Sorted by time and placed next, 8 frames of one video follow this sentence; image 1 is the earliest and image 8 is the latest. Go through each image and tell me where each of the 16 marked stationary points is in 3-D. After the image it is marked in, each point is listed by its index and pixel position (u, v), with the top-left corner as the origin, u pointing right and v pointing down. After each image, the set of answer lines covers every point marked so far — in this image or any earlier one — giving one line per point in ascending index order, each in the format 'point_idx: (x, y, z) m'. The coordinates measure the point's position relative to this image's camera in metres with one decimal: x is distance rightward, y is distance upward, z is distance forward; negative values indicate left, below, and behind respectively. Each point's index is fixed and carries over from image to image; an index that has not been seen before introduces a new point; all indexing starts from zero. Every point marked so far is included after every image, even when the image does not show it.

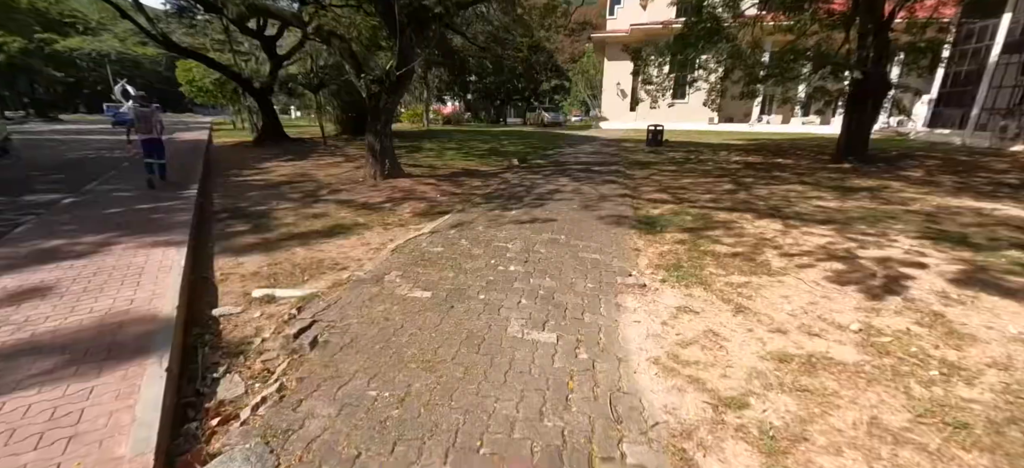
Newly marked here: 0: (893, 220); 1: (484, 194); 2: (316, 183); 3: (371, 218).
0: (+4.0, +0.1, +4.3) m
1: (-0.4, +0.5, +5.1) m
2: (-3.0, +0.8, +6.2) m
3: (-1.5, +0.2, +4.3) m
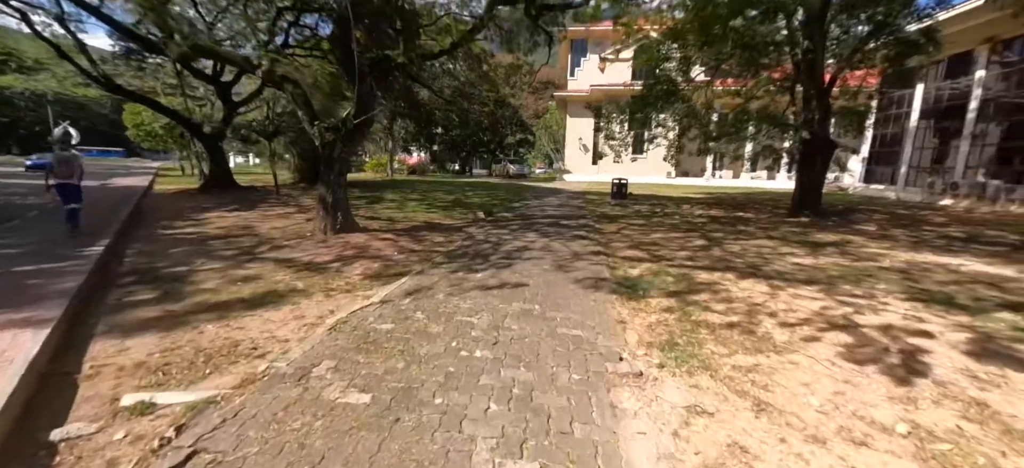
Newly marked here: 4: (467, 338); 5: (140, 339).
0: (+3.7, -0.5, +4.1) m
1: (-0.8, -0.2, +4.6) m
2: (-3.5, -0.1, +5.5) m
3: (-1.8, -0.4, +3.7) m
4: (-0.3, -0.6, +2.3) m
5: (-2.3, -0.6, +2.5) m
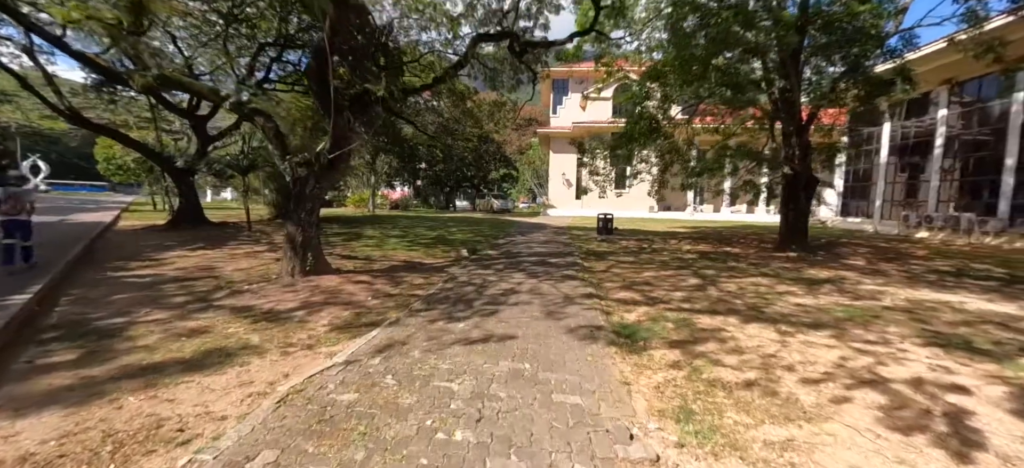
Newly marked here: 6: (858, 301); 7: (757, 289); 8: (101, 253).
0: (+3.6, -0.8, +3.9) m
1: (-0.9, -0.7, +4.2) m
2: (-3.6, -0.6, +5.0) m
3: (-1.9, -0.8, +3.2) m
4: (-0.3, -0.8, +1.9) m
5: (-2.3, -0.9, +2.0) m
6: (+4.0, -0.8, +4.6) m
7: (+3.0, -0.7, +5.0) m
8: (-7.5, -0.4, +7.4) m
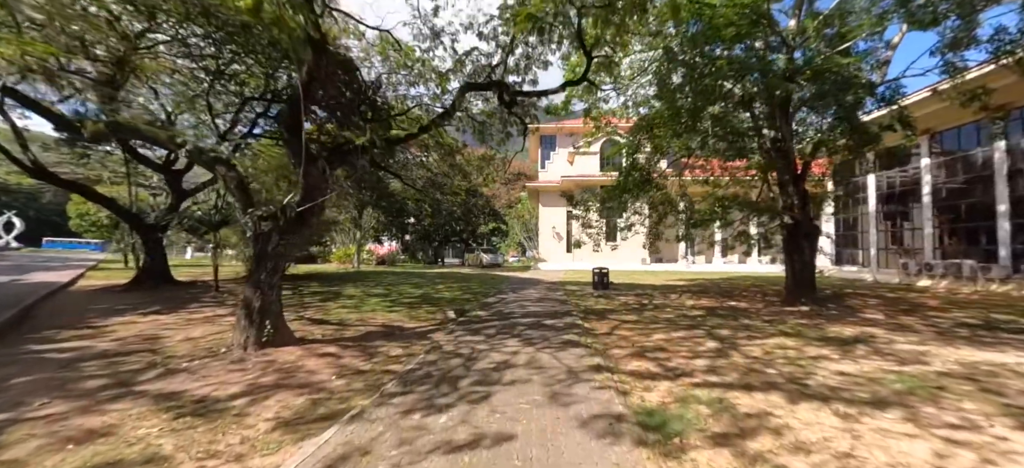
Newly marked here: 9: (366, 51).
0: (+3.5, -1.3, +3.3) m
1: (-1.0, -1.2, +3.5) m
2: (-3.7, -1.3, +4.2) m
3: (-1.9, -1.2, +2.4) m
4: (-0.3, -1.1, +1.2) m
5: (-2.3, -1.2, +1.2) m
6: (+3.9, -1.3, +4.0) m
7: (+3.0, -1.3, +4.4) m
8: (-7.6, -1.4, +6.5) m
9: (-3.3, +4.2, +9.4) m
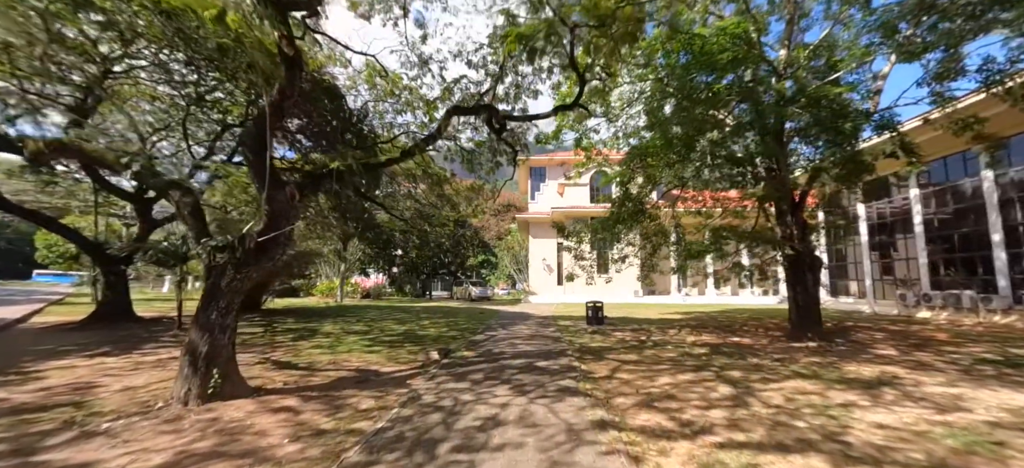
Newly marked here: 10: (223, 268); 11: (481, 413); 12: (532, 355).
0: (+3.4, -1.5, +2.8) m
1: (-1.0, -1.4, +2.9) m
2: (-3.8, -1.6, +3.5) m
3: (-2.0, -1.4, +1.8) m
4: (-0.3, -1.1, +0.6) m
5: (-2.4, -1.3, +0.6) m
6: (+3.8, -1.6, +3.5) m
7: (+2.9, -1.6, +3.9) m
8: (-7.8, -1.9, +5.7) m
9: (-3.6, +3.5, +9.2) m
10: (-2.7, -0.3, +3.8) m
11: (-0.2, -1.5, +3.3) m
12: (+0.3, -1.8, +6.0) m
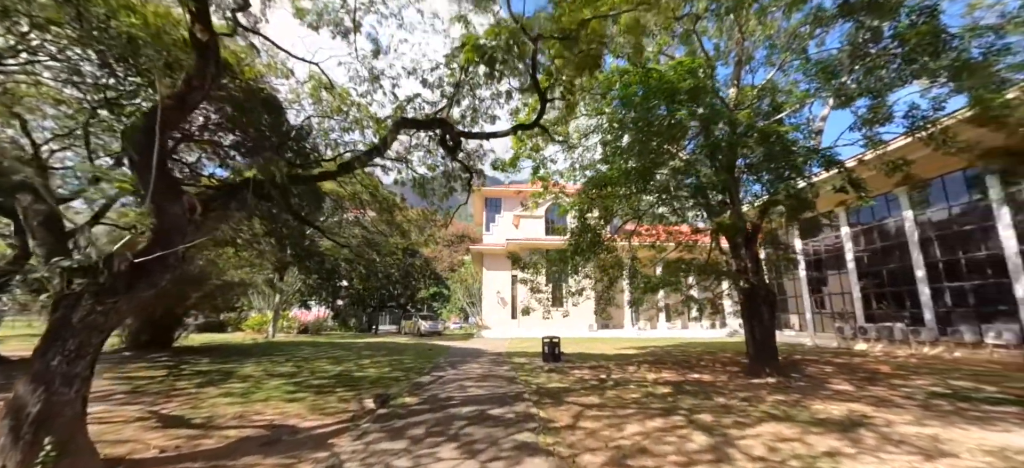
0: (+3.1, -1.7, +2.5) m
1: (-1.3, -1.5, +2.1) m
2: (-4.2, -1.6, +2.4) m
3: (-2.2, -1.4, +0.9) m
4: (-0.4, -1.1, 0.0) m
5: (-2.4, -1.1, -0.3) m
6: (+3.4, -1.8, +3.3) m
7: (+2.4, -1.9, +3.5) m
8: (-8.3, -2.1, +4.1) m
9: (-4.5, +3.0, +8.4) m
10: (-3.1, -0.5, +2.9) m
11: (-0.6, -1.6, +2.6) m
12: (-0.4, -2.2, +5.3) m
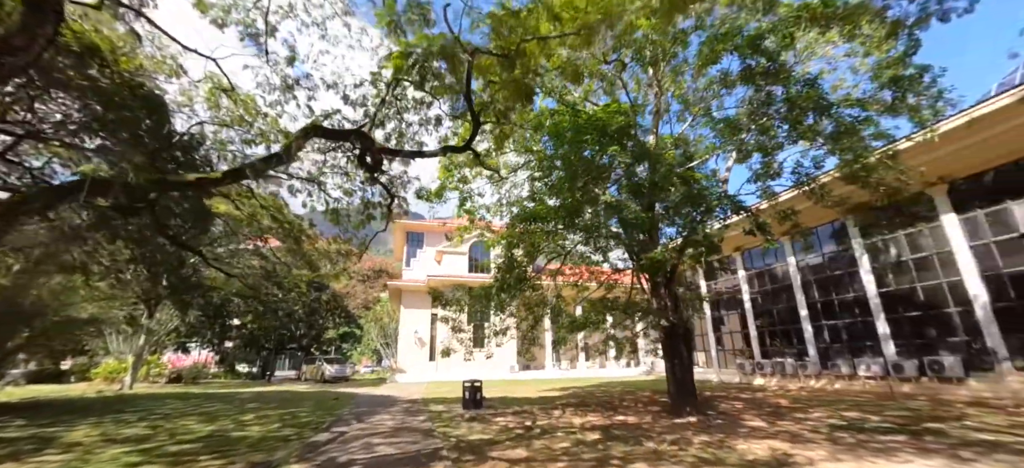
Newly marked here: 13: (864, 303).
0: (+2.7, -1.9, +2.4) m
1: (-1.6, -1.5, +1.2) m
2: (-4.4, -1.5, +1.0) m
3: (-2.2, -1.2, -0.1) m
4: (-0.2, -0.9, -0.6) m
5: (-2.2, -0.9, -1.3) m
6: (+2.8, -2.1, +3.2) m
7: (+1.8, -2.1, +3.3) m
8: (-8.9, -1.9, +1.8) m
9: (-5.8, +2.5, +7.2) m
10: (-3.5, -0.5, +1.8) m
11: (-1.0, -1.7, +1.8) m
12: (-1.3, -2.5, +4.5) m
13: (+10.2, -2.0, +11.7) m
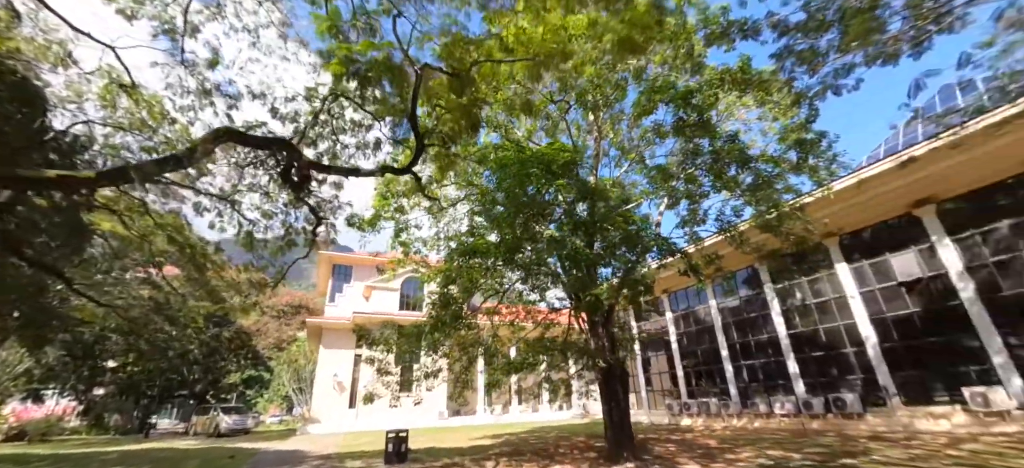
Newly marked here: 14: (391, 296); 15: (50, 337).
0: (+2.4, -2.1, +2.3) m
1: (-1.7, -1.5, +0.5) m
2: (-4.4, -1.3, -0.2) m
3: (-2.1, -1.0, -0.8) m
4: (0.0, -0.7, -1.0) m
5: (-1.8, -0.5, -2.0) m
6: (+2.3, -2.4, +3.1) m
7: (+1.3, -2.4, +3.0) m
8: (-9.0, -1.6, -0.1) m
9: (-6.7, +2.2, +6.2) m
10: (-3.6, -0.3, +0.9) m
11: (-1.2, -1.7, +1.2) m
12: (-1.9, -2.7, +3.7) m
13: (+8.2, -3.4, +12.7) m
14: (-5.9, -3.0, +19.8) m
15: (-11.5, -2.6, +10.3) m
